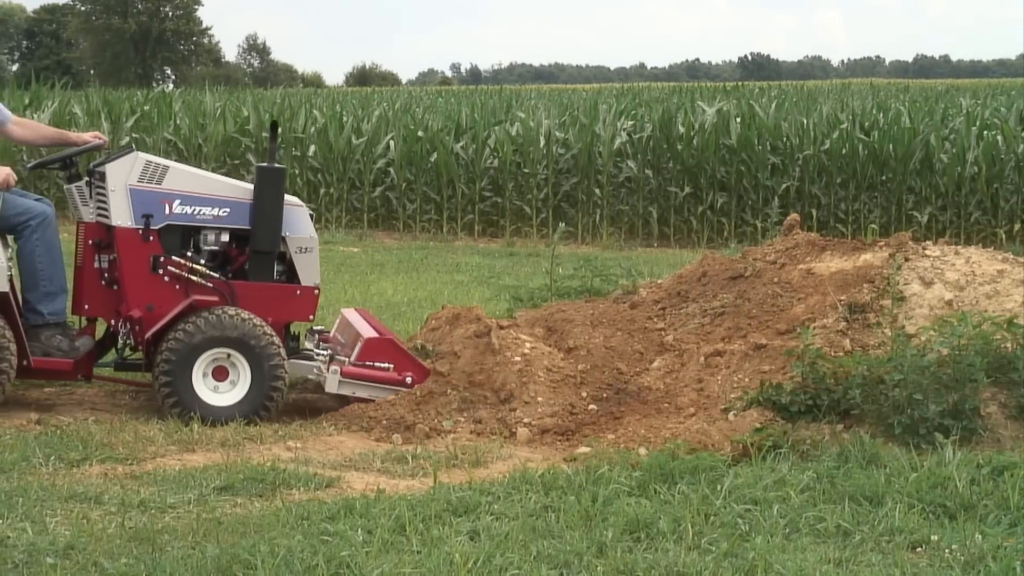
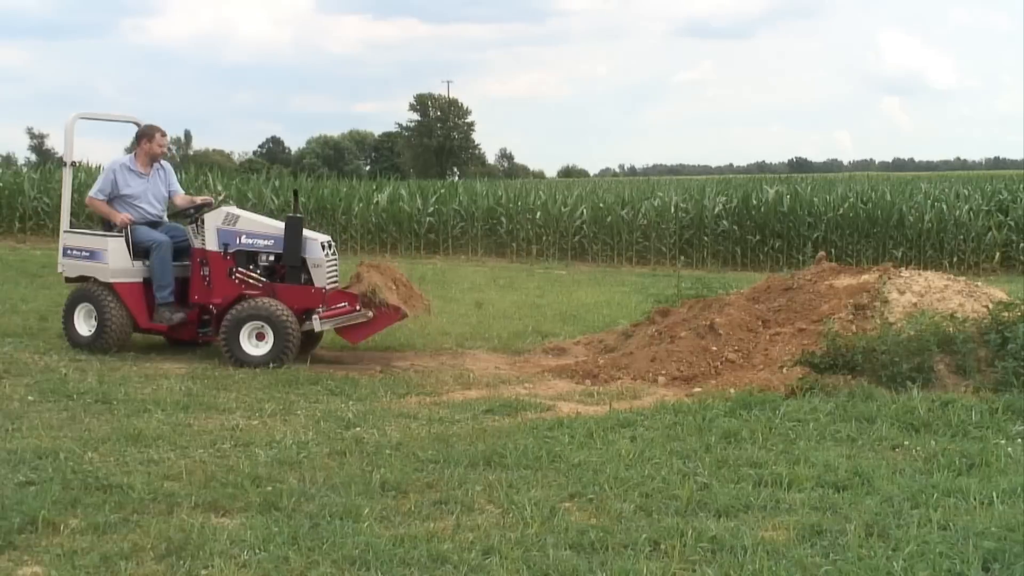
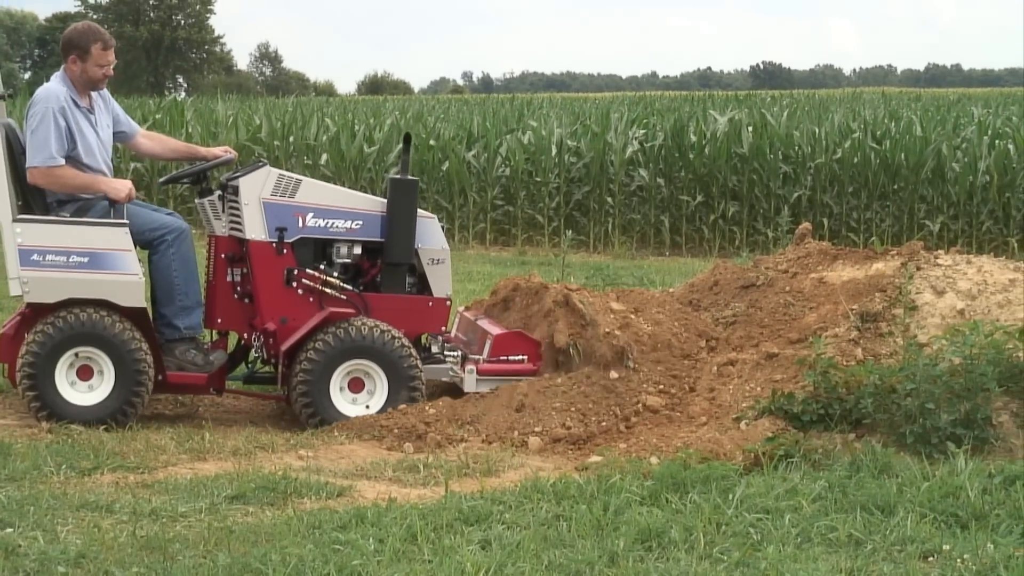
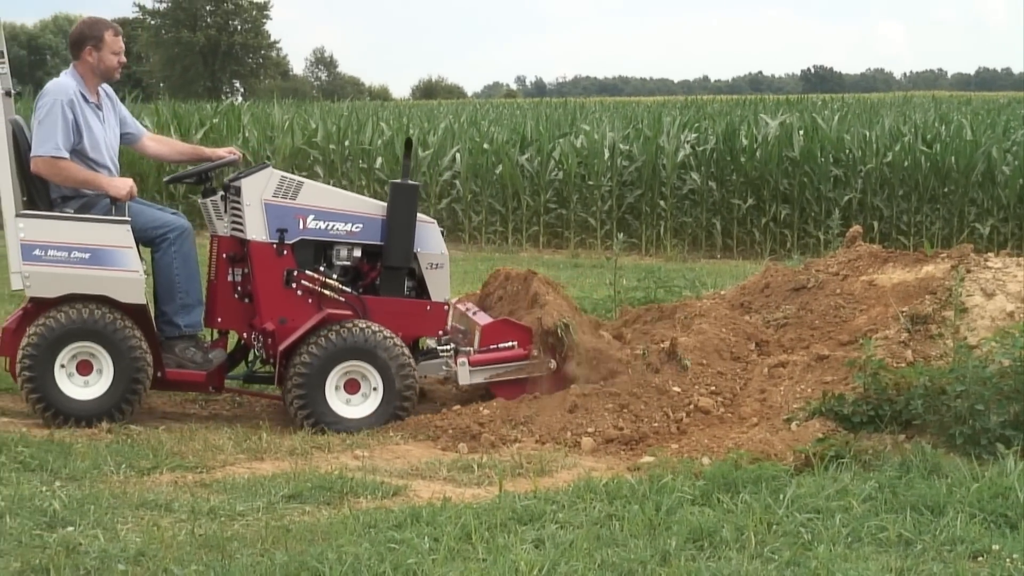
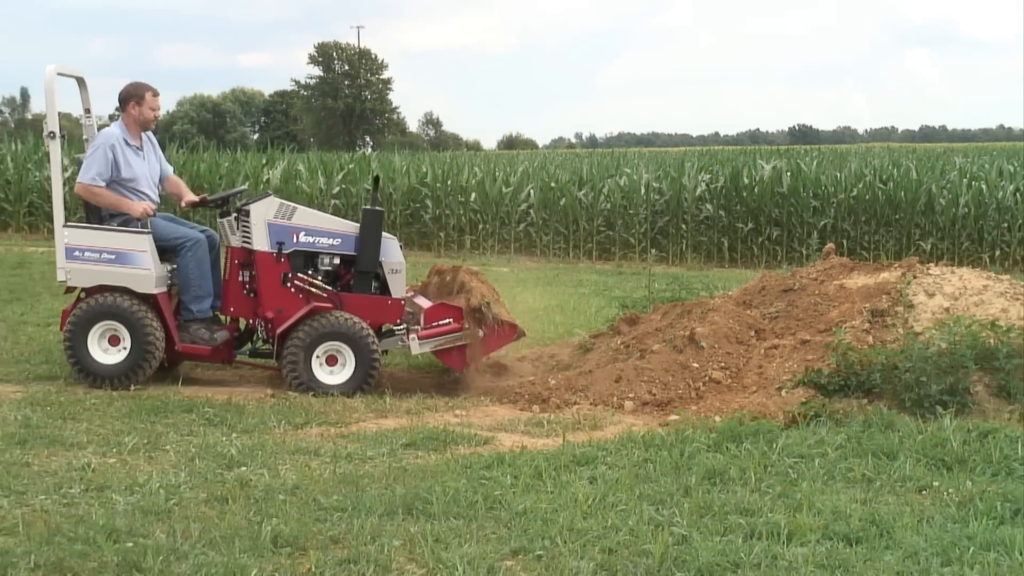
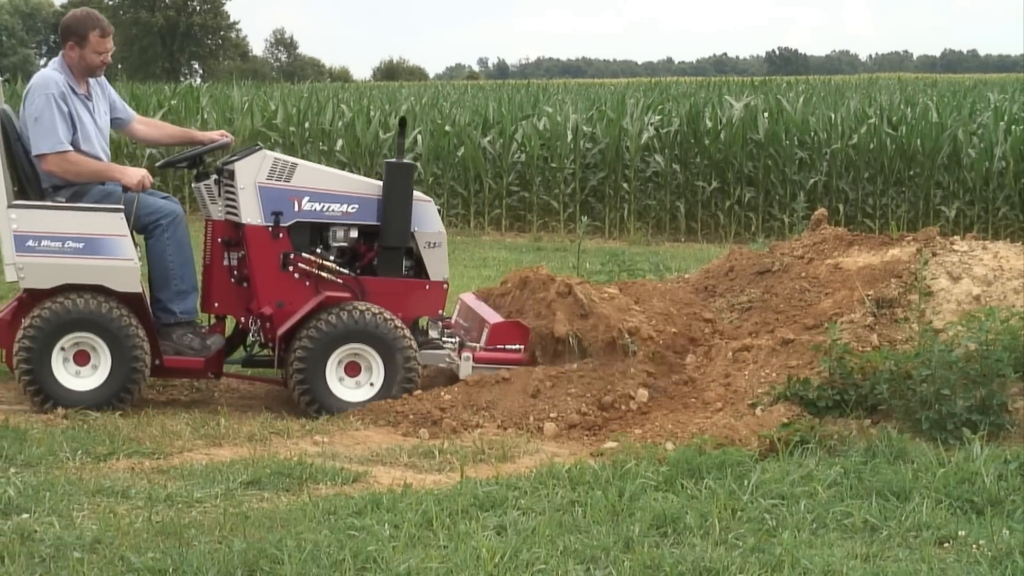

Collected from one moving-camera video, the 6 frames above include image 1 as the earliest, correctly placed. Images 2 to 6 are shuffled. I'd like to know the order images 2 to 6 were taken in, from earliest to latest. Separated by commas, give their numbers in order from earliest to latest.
6, 3, 4, 5, 2
